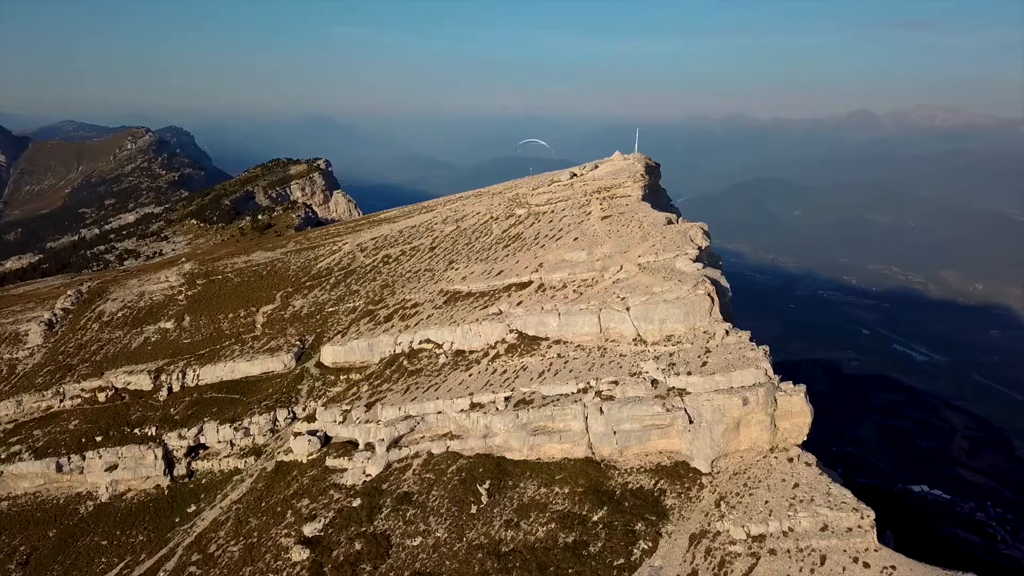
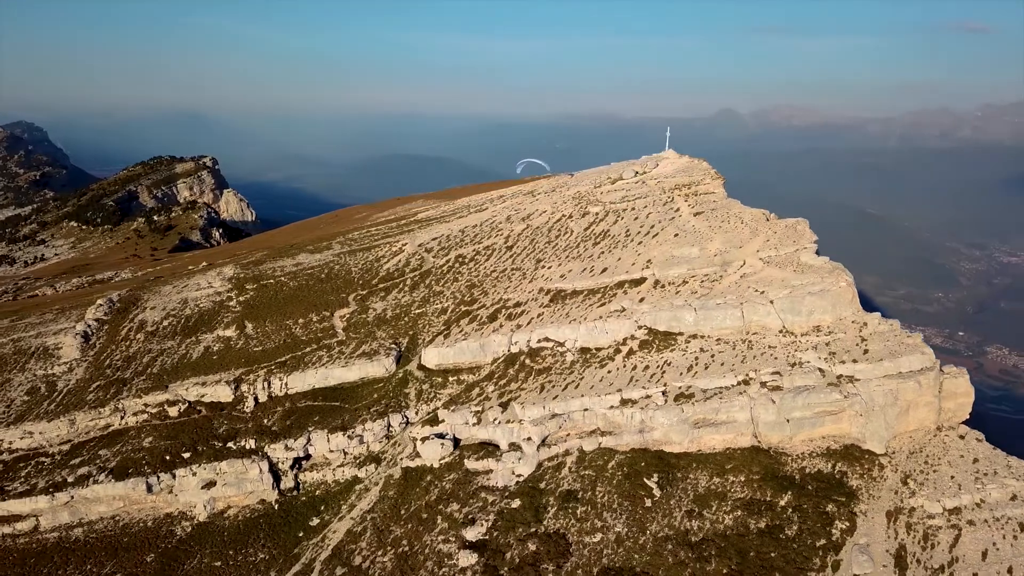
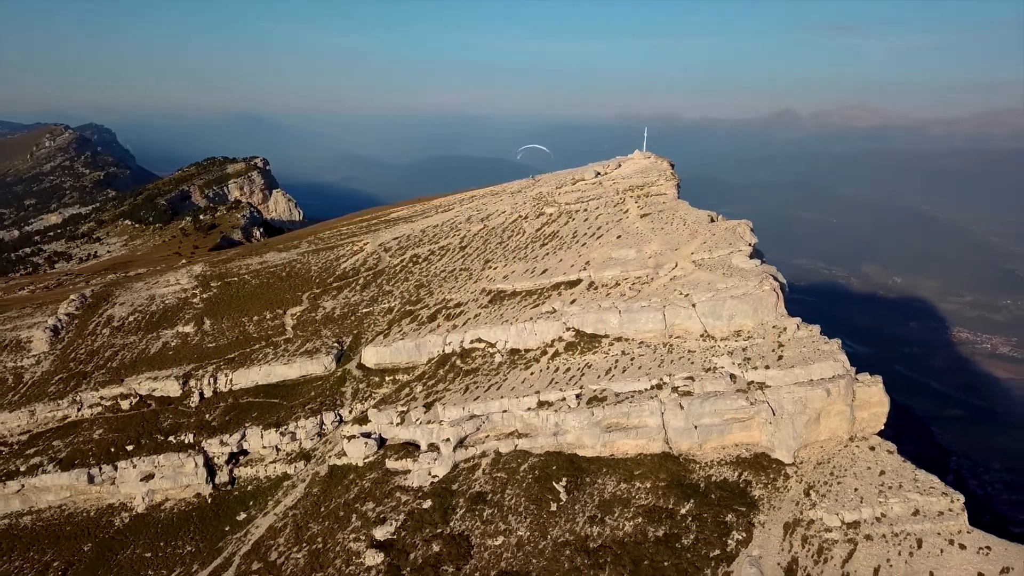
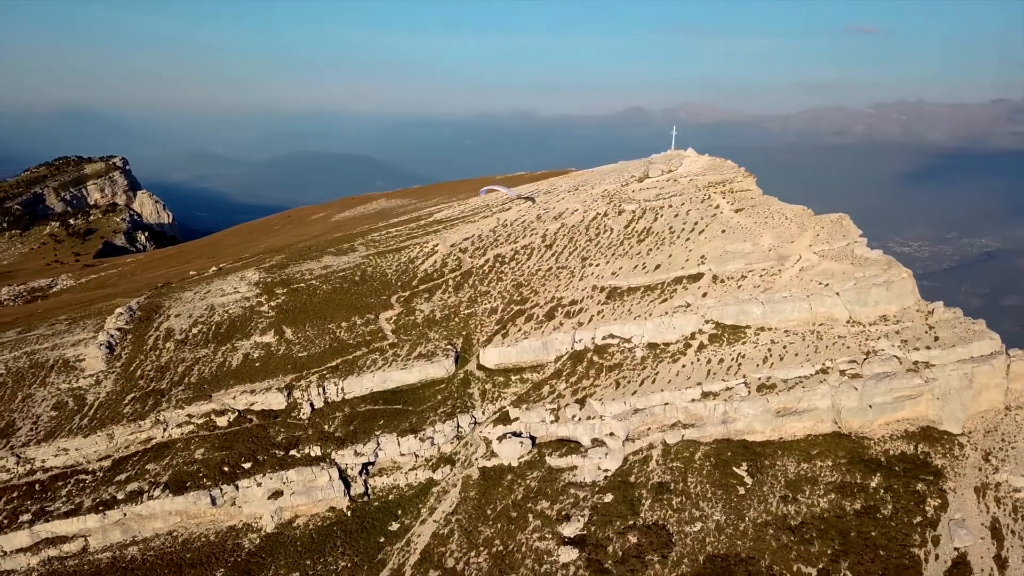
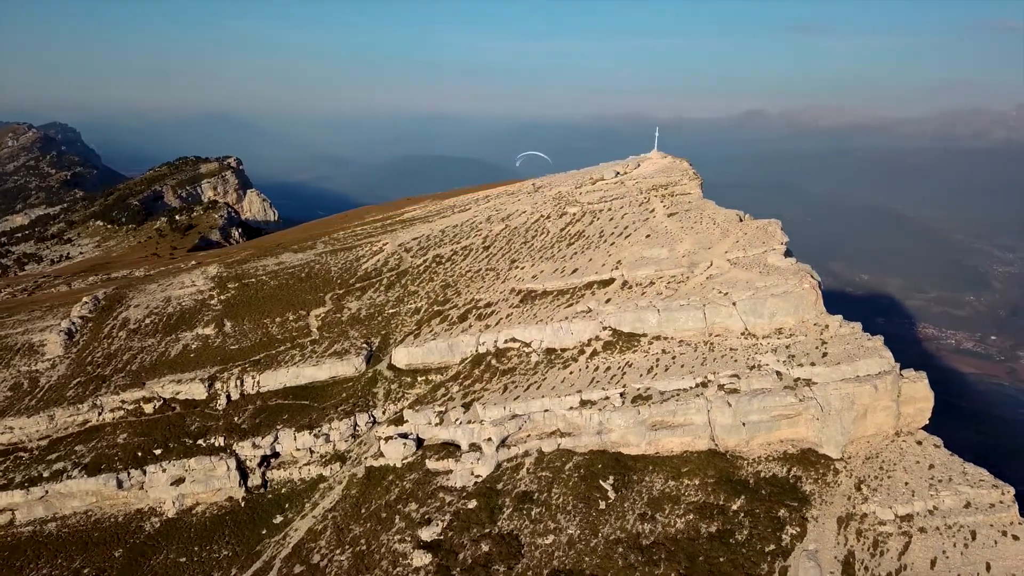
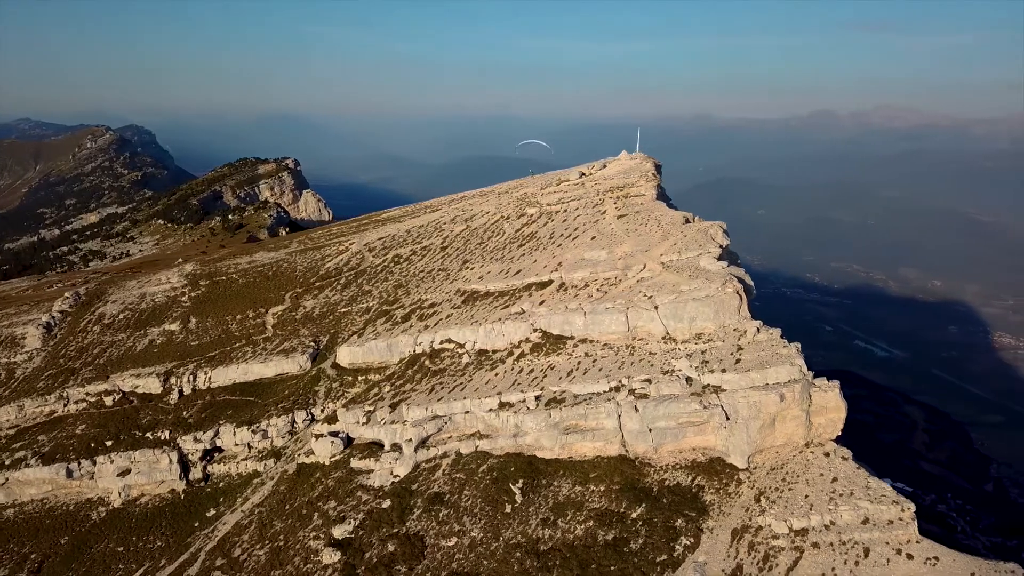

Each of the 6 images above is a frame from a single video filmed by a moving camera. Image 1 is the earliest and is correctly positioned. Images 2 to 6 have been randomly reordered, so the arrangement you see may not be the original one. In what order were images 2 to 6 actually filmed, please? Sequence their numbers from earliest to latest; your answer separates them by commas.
6, 3, 5, 2, 4
